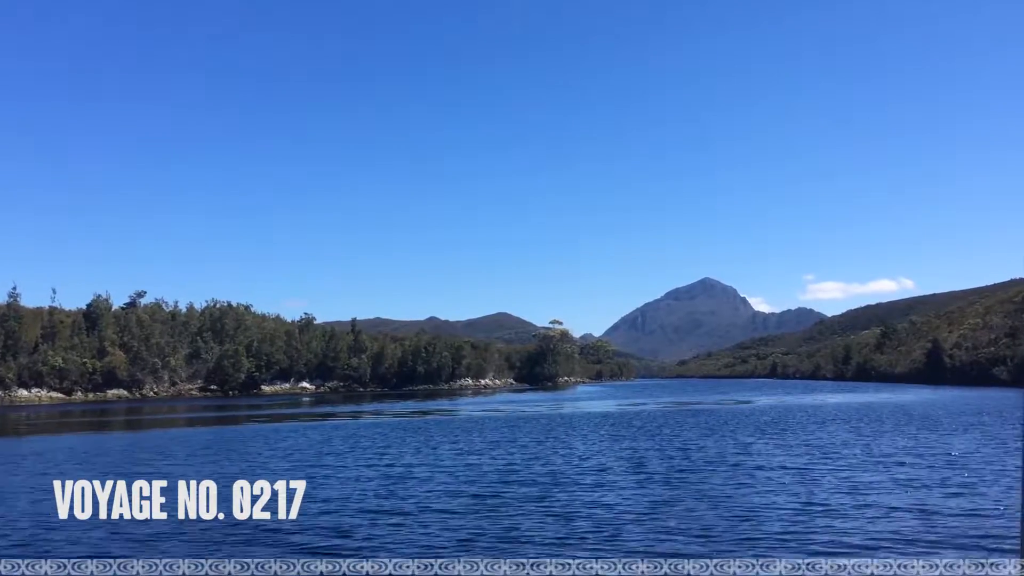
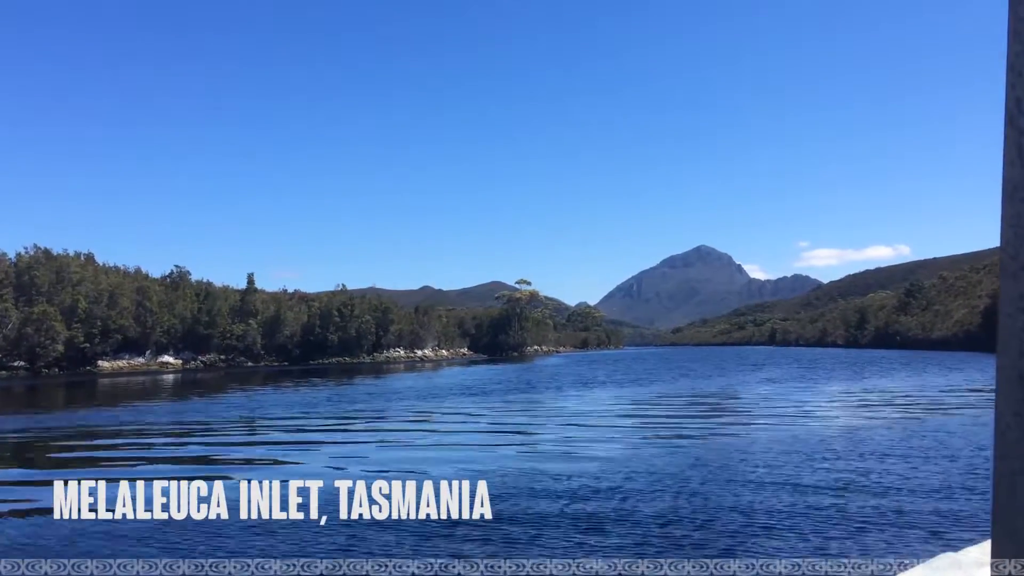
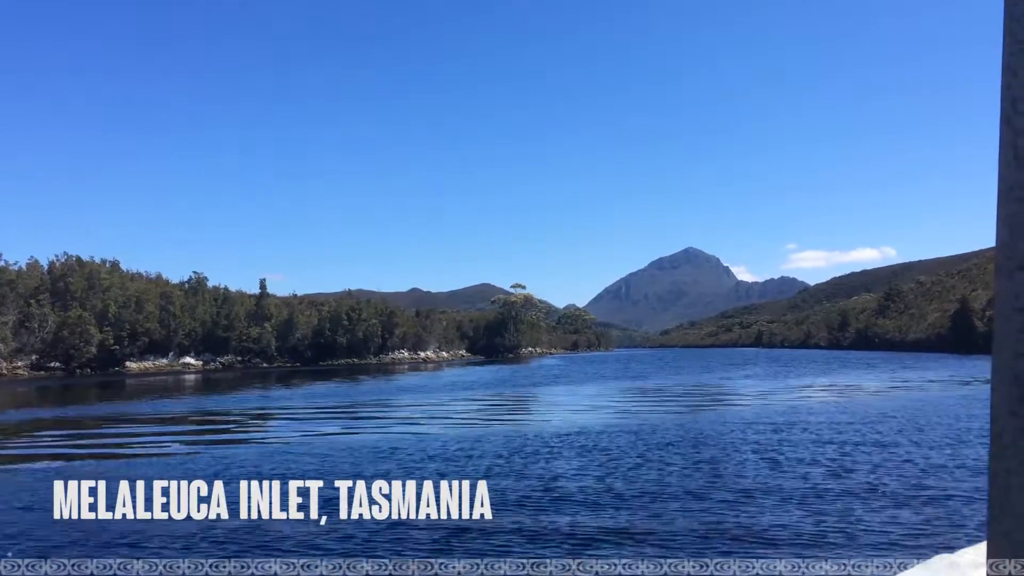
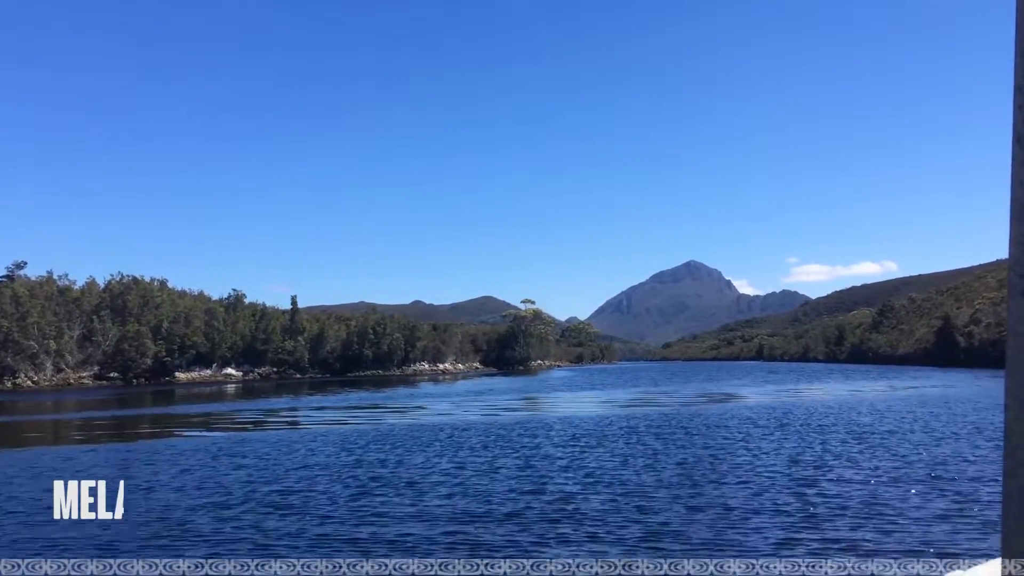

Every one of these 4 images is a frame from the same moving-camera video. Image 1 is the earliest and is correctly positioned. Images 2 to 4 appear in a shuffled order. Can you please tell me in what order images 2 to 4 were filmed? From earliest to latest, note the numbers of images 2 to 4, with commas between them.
4, 3, 2
